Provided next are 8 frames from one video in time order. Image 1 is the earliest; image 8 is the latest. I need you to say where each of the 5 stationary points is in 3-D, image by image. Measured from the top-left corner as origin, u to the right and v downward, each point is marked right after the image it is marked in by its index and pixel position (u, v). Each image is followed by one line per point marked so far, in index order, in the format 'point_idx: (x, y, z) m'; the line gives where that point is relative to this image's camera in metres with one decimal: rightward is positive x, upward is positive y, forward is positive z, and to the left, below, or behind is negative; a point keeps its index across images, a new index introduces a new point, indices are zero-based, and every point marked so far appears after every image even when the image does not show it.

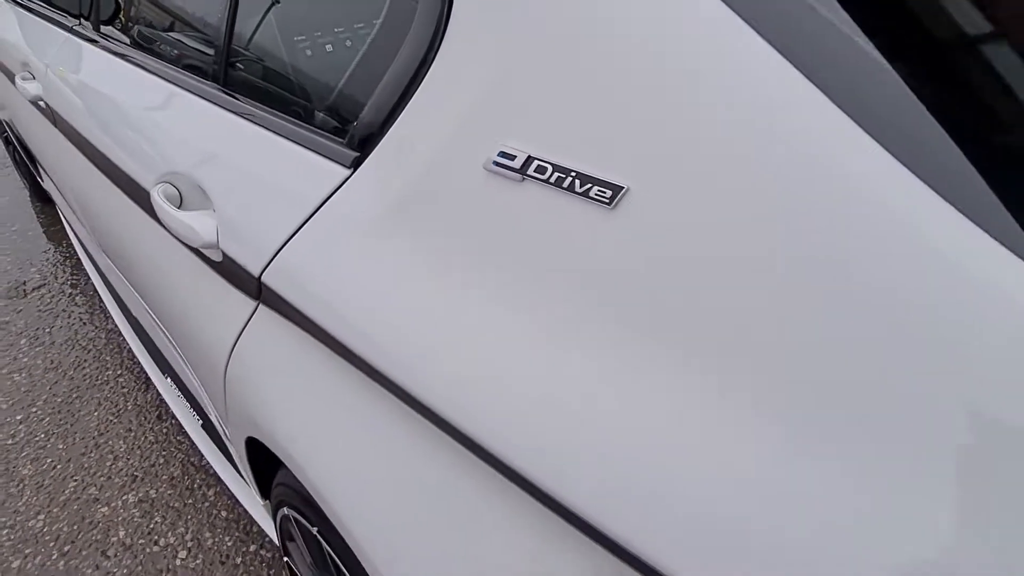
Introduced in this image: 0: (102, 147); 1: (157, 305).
0: (-0.8, +0.3, +1.4) m
1: (-0.7, 0.0, +1.5) m
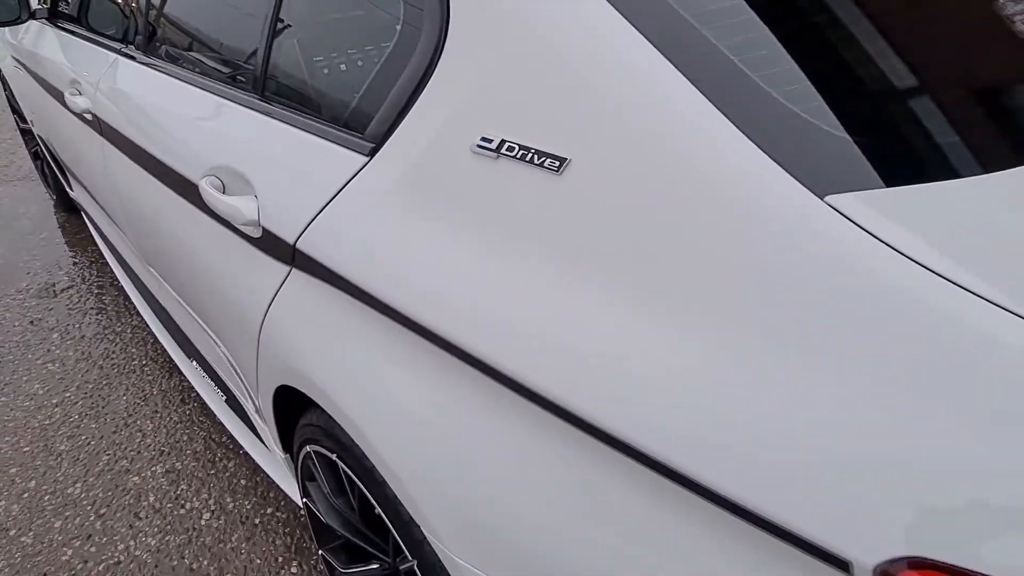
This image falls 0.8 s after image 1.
0: (-0.8, +0.3, +1.6) m
1: (-0.8, 0.0, +1.7) m
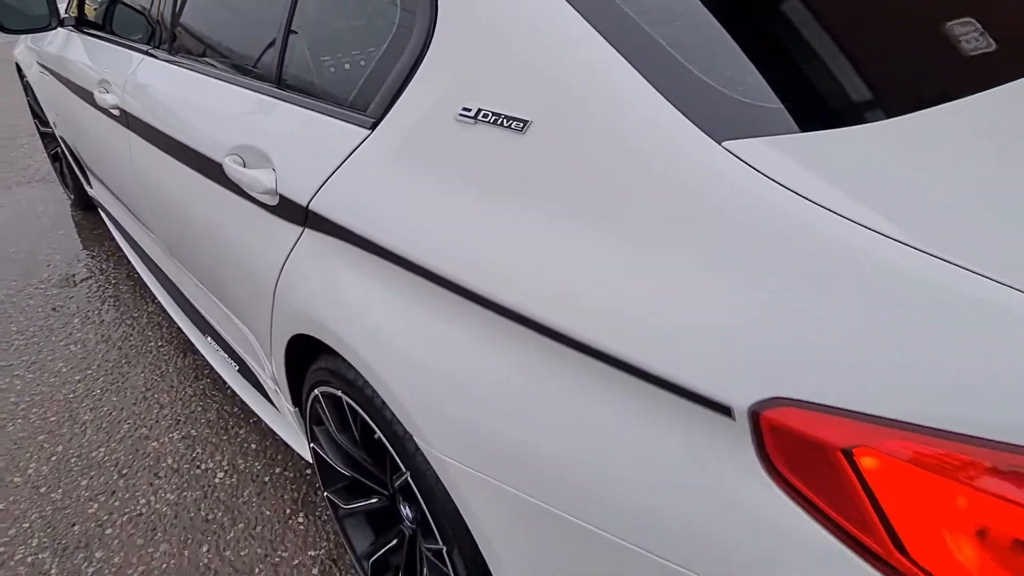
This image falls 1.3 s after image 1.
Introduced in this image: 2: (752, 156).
0: (-0.9, +0.4, +1.8) m
1: (-0.8, +0.1, +1.9) m
2: (+0.3, +0.2, +0.9) m
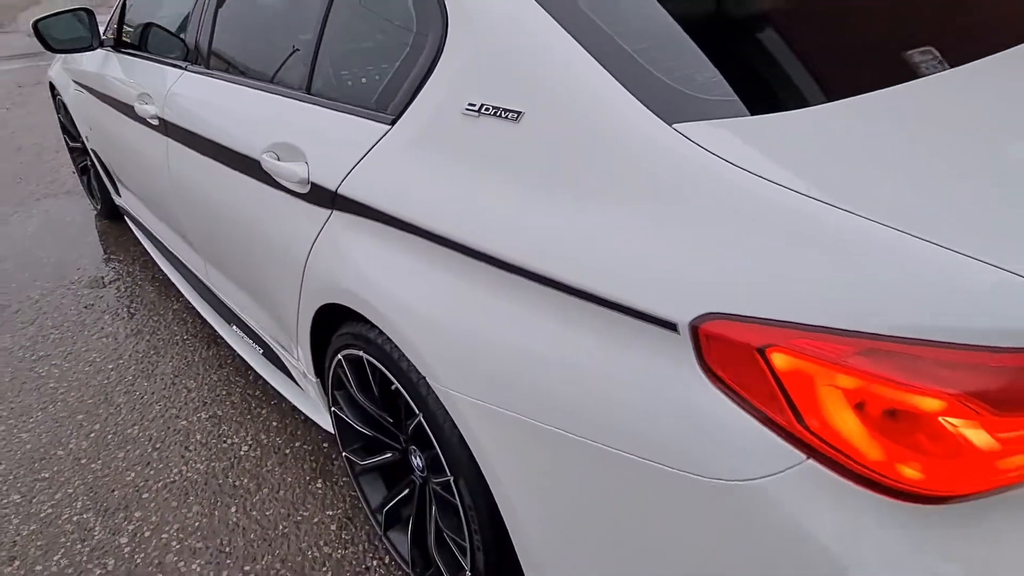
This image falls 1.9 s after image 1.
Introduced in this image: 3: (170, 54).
0: (-0.9, +0.4, +2.1) m
1: (-0.8, +0.1, +2.1) m
2: (+0.3, +0.2, +1.1) m
3: (-1.2, +0.8, +2.6) m
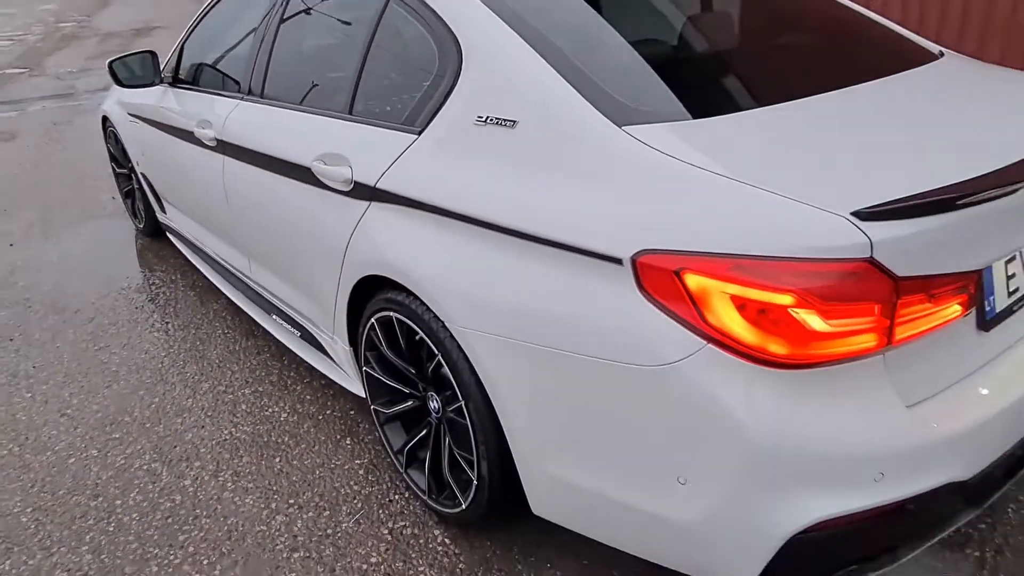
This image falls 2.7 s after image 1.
0: (-0.9, +0.5, +2.6) m
1: (-0.8, +0.2, +2.5) m
2: (+0.3, +0.3, +1.6) m
3: (-1.2, +0.9, +3.0) m
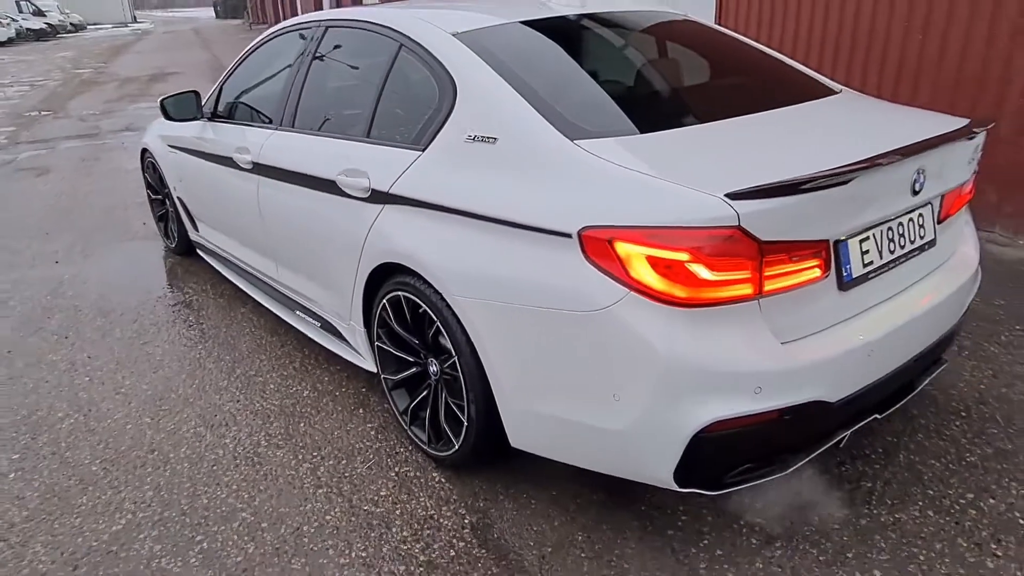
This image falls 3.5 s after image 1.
0: (-0.9, +0.5, +3.1) m
1: (-0.9, +0.2, +3.1) m
2: (+0.2, +0.4, +2.1) m
3: (-1.3, +0.8, +3.6) m
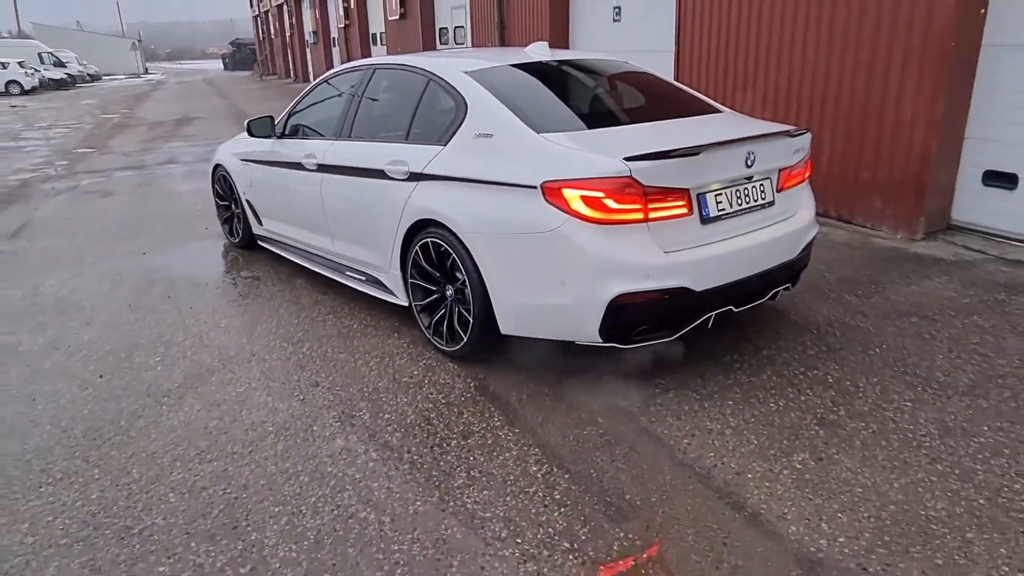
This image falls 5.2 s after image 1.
0: (-1.0, +0.7, +4.4) m
1: (-0.9, +0.4, +4.4) m
2: (+0.2, +0.7, +3.4) m
3: (-1.3, +1.0, +4.9) m
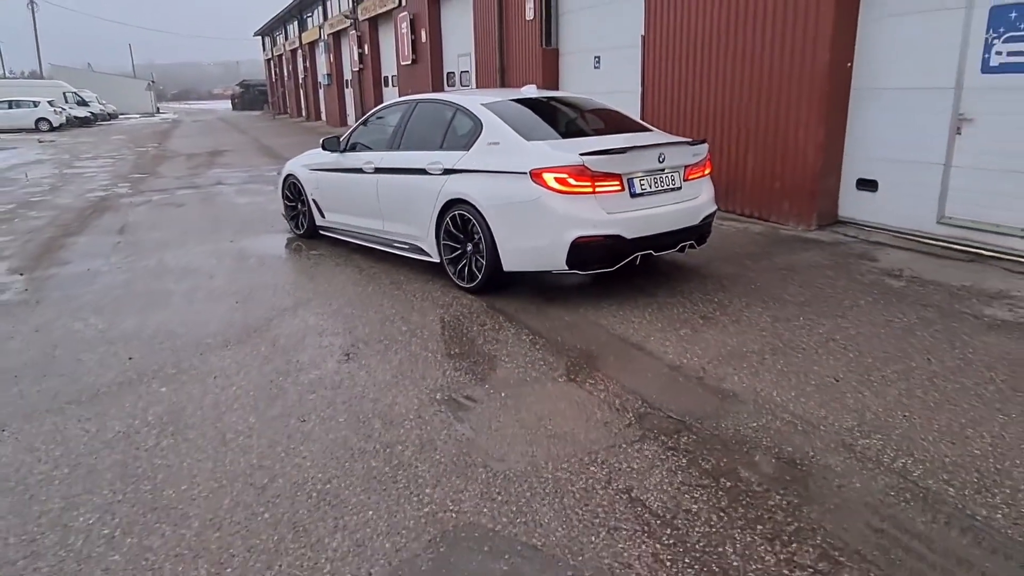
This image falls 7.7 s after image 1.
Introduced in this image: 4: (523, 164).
0: (-1.0, +1.1, +6.4) m
1: (-0.9, +0.7, +6.3) m
2: (+0.2, +1.1, +5.4) m
3: (-1.3, +1.3, +6.9) m
4: (+0.1, +0.9, +5.2) m
